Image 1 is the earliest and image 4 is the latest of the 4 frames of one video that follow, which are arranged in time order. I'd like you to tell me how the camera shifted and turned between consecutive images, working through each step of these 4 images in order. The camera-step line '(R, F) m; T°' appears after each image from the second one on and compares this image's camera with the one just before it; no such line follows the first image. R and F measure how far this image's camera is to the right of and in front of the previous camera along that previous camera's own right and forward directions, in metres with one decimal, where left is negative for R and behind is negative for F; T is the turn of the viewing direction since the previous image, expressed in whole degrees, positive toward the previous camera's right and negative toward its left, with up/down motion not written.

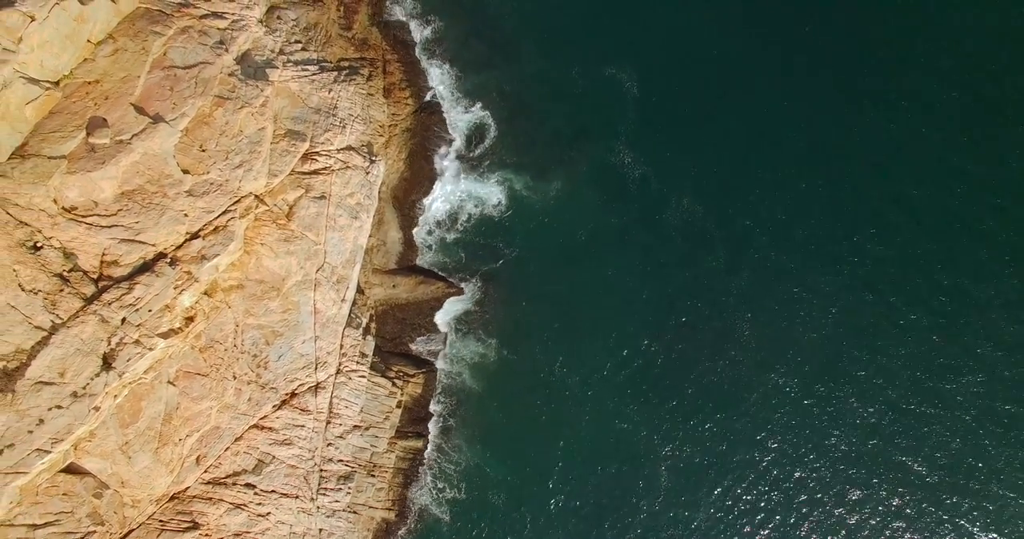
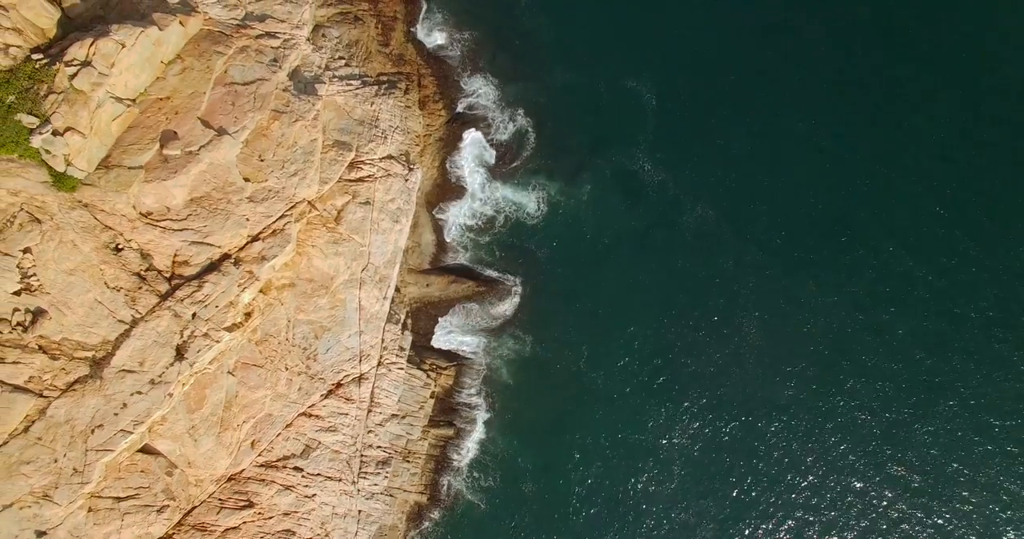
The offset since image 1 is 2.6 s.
(-1.7, -3.0) m; 0°
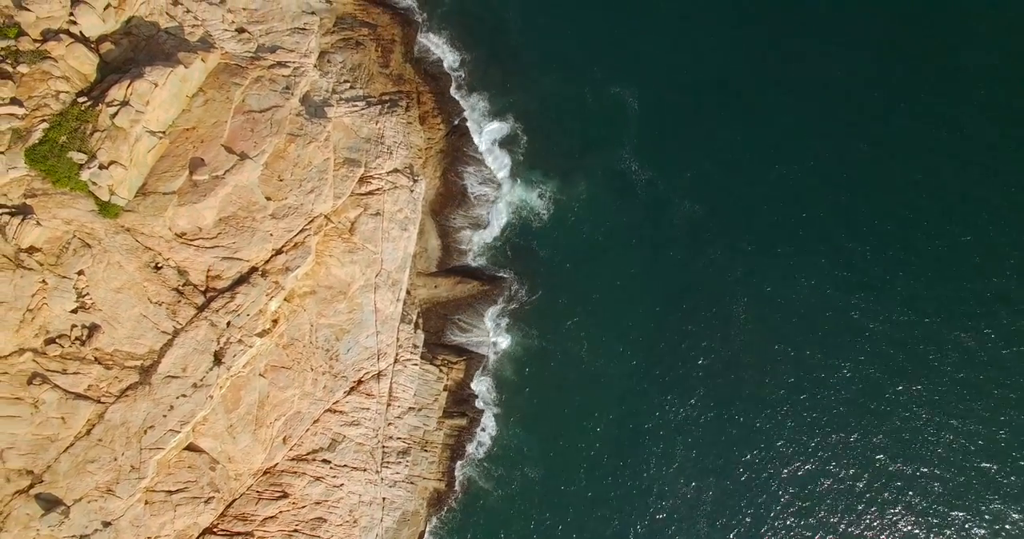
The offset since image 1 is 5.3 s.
(-0.1, -3.4) m; 0°
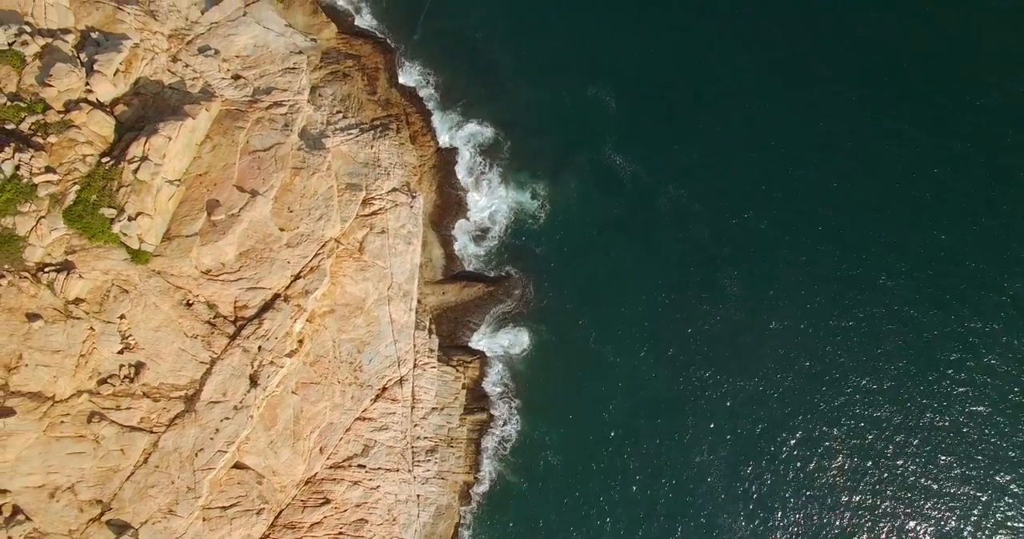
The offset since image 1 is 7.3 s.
(+0.1, -3.0) m; 0°
